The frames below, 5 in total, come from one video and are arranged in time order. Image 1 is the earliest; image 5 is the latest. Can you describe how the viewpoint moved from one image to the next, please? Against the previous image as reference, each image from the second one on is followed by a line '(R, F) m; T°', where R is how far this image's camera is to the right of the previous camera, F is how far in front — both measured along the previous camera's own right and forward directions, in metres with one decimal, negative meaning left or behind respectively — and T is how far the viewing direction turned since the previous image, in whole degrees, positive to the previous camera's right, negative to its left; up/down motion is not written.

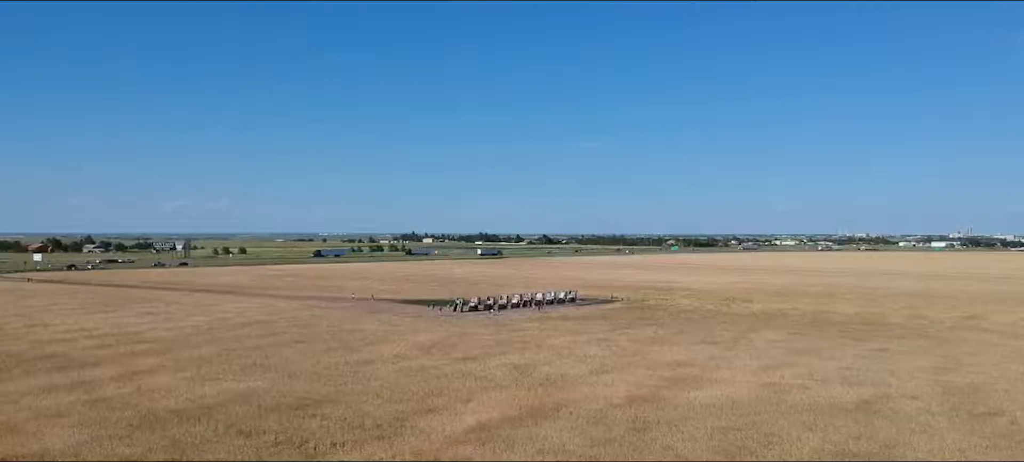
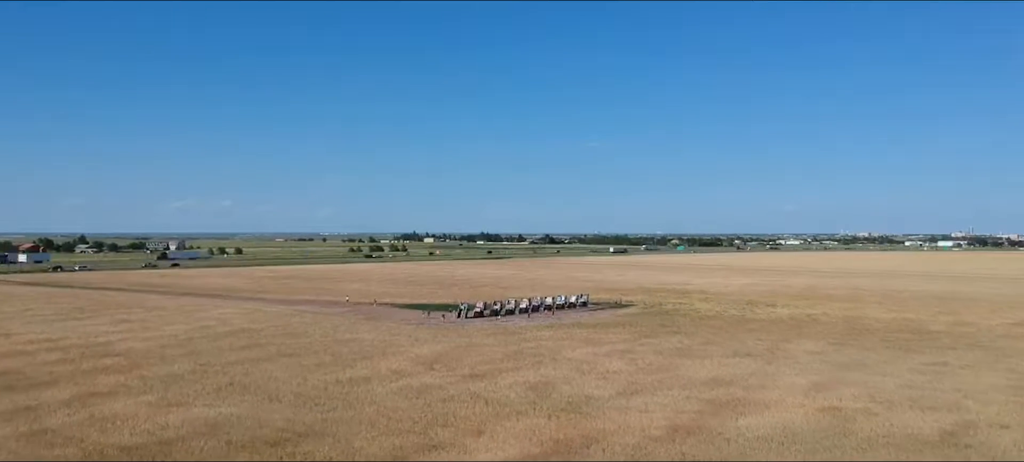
(-0.5, +3.4) m; 0°
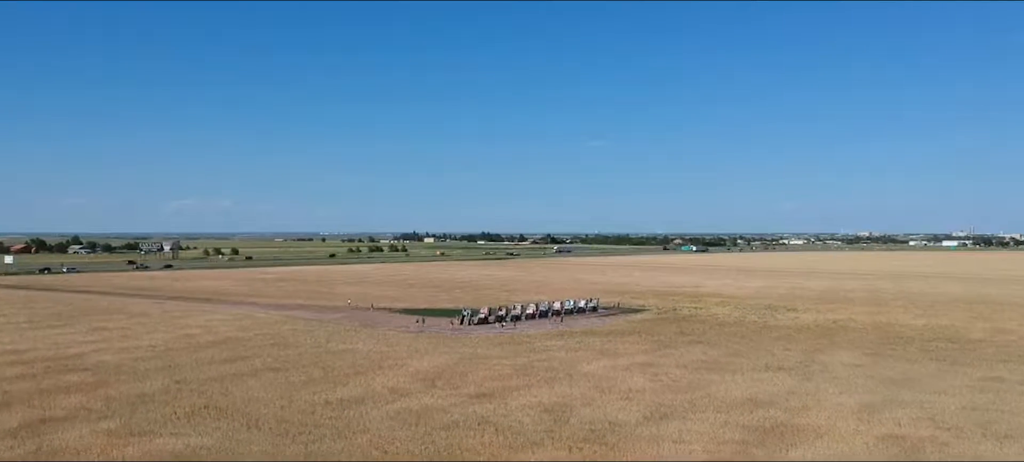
(-0.3, +2.7) m; 0°
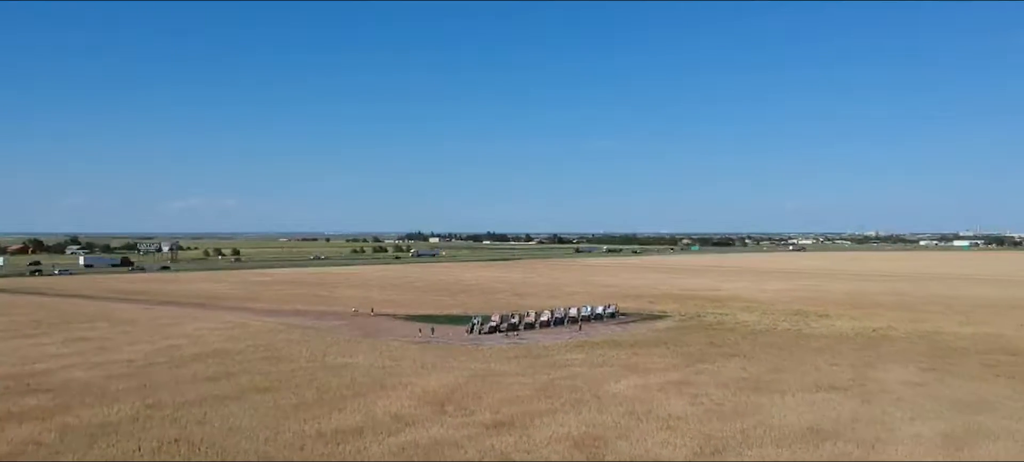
(-0.5, +3.0) m; 0°
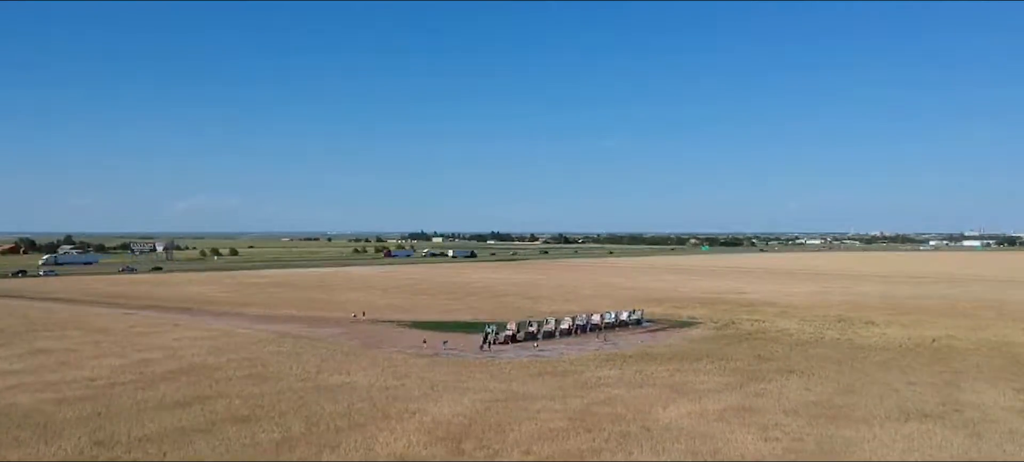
(-0.7, +3.9) m; 0°
